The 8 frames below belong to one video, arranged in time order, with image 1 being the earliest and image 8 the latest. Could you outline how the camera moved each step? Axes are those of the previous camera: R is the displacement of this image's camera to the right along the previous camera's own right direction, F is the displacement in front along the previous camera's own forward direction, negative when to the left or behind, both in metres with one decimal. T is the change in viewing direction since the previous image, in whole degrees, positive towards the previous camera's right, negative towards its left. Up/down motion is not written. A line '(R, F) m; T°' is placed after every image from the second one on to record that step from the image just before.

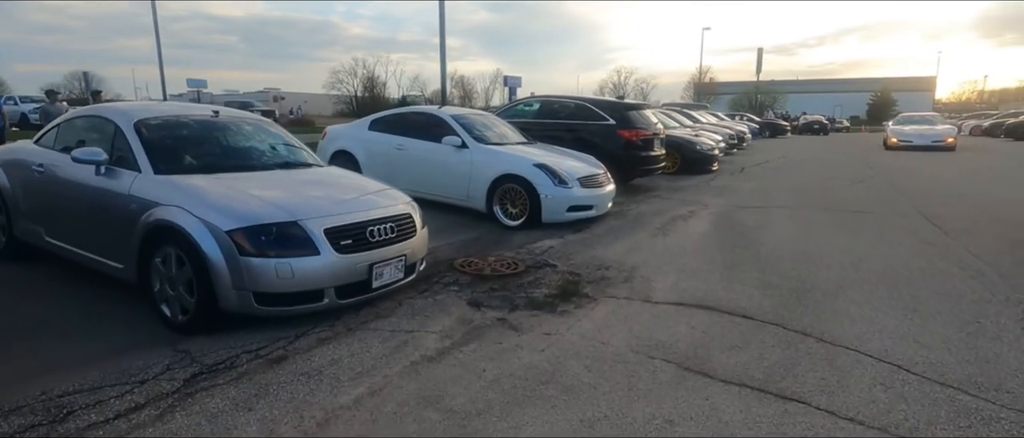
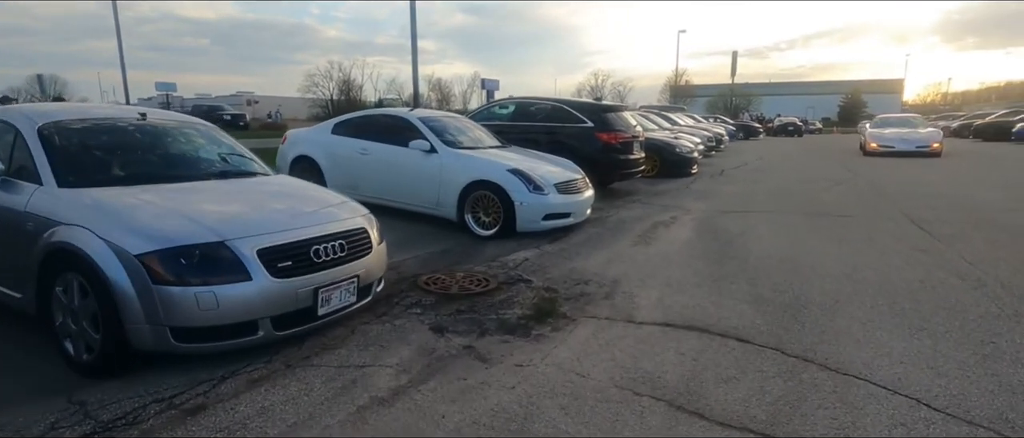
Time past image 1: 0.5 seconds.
(+0.1, +0.5) m; +2°
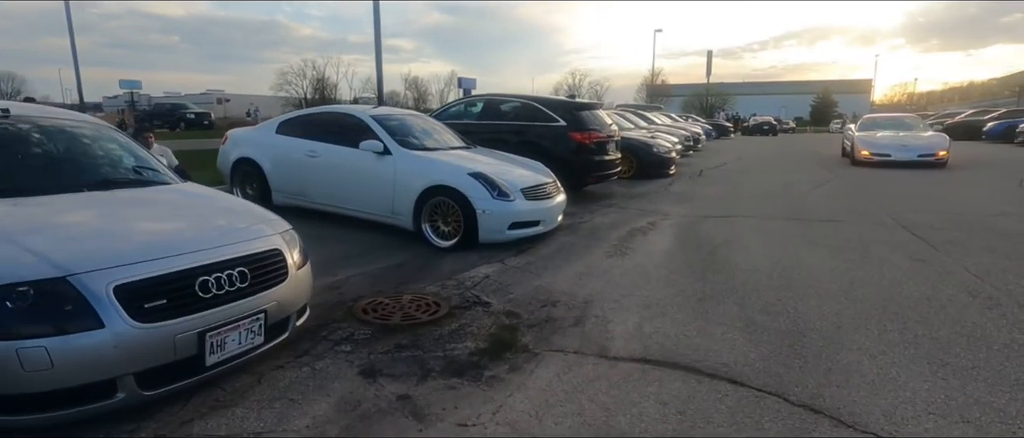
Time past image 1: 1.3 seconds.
(+0.2, +0.8) m; +2°
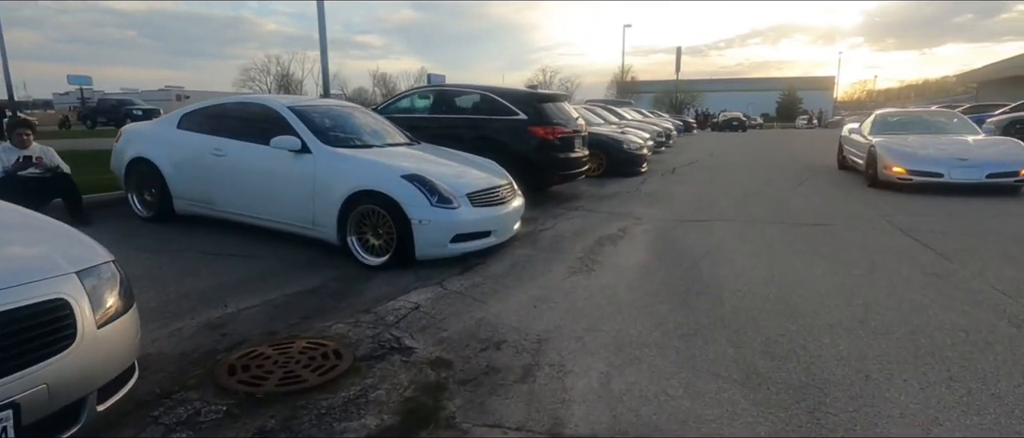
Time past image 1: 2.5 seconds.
(+0.3, +1.2) m; +3°
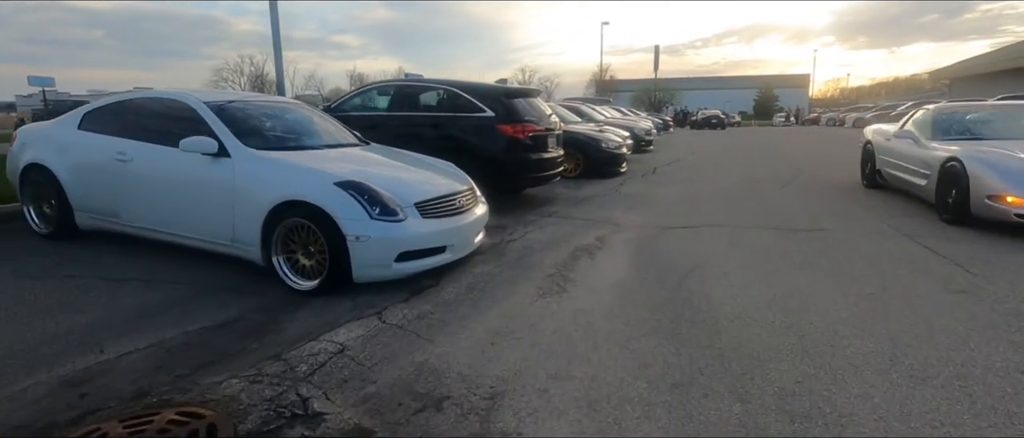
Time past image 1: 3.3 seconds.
(+0.2, +0.9) m; +2°
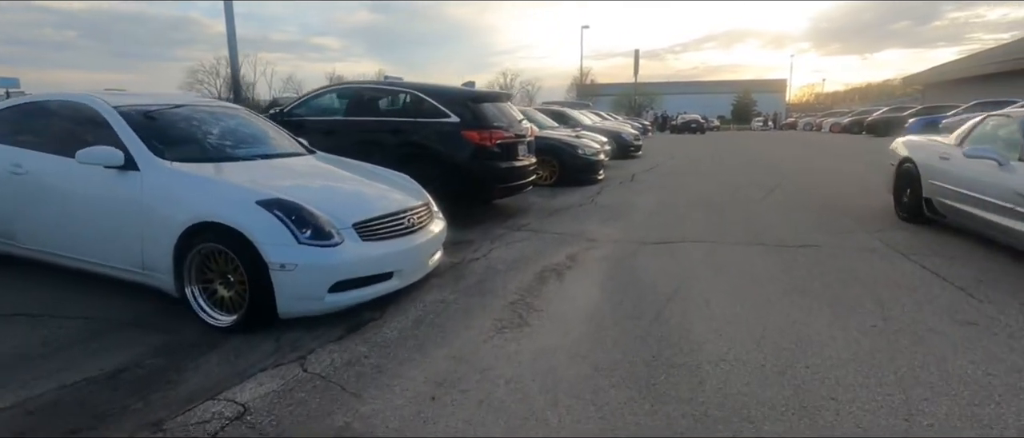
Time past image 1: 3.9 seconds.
(+0.2, +0.6) m; +2°
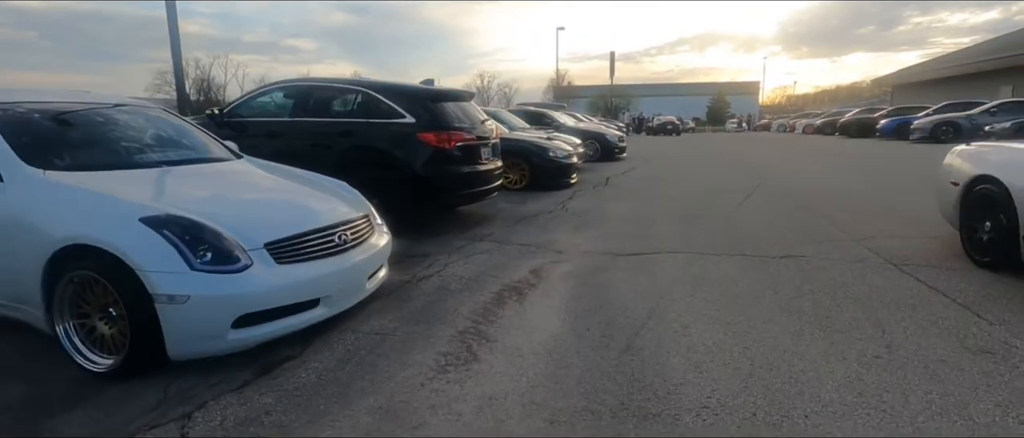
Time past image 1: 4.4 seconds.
(+0.2, +0.7) m; +2°
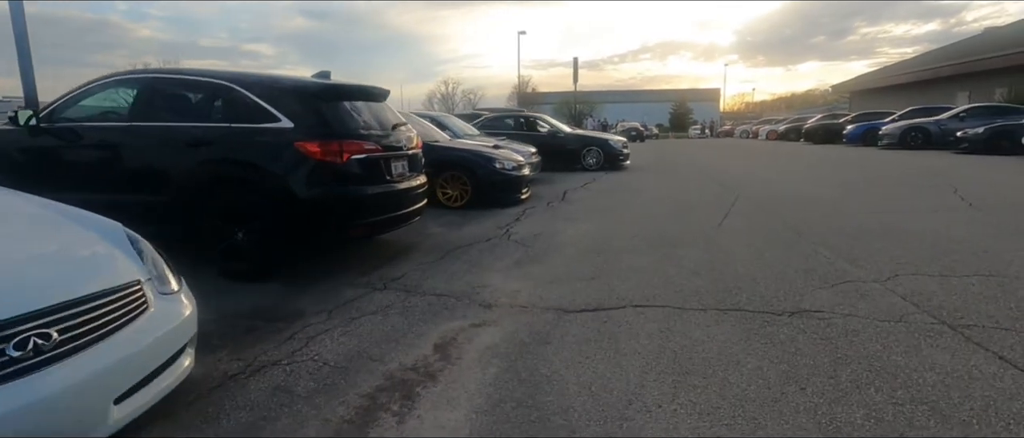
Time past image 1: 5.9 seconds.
(+0.5, +1.8) m; +4°
